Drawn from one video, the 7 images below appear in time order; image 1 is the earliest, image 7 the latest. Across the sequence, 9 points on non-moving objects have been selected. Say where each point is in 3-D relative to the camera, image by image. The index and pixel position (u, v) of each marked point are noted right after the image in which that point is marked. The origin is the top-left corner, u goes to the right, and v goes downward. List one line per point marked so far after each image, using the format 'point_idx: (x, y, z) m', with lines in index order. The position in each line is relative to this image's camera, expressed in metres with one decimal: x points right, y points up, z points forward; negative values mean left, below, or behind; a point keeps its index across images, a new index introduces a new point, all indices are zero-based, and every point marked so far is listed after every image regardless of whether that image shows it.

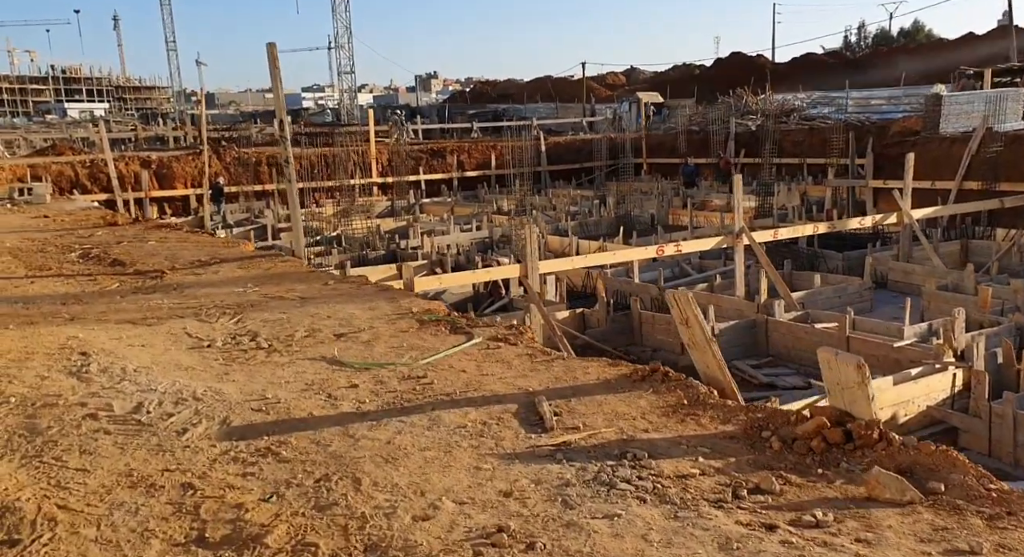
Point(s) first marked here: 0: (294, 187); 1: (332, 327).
0: (-1.6, +0.7, +6.8) m
1: (-0.9, -0.2, +4.5) m
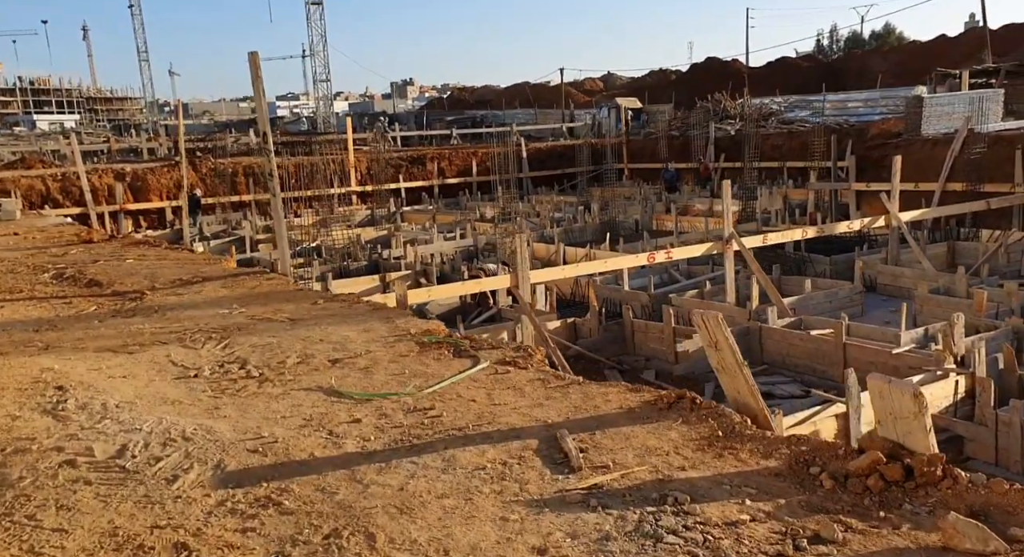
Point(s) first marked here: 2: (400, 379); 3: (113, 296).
0: (-1.7, +0.6, +6.6) m
1: (-0.9, -0.3, +4.2) m
2: (-0.4, -0.4, +3.6) m
3: (-2.7, -0.1, +6.1) m
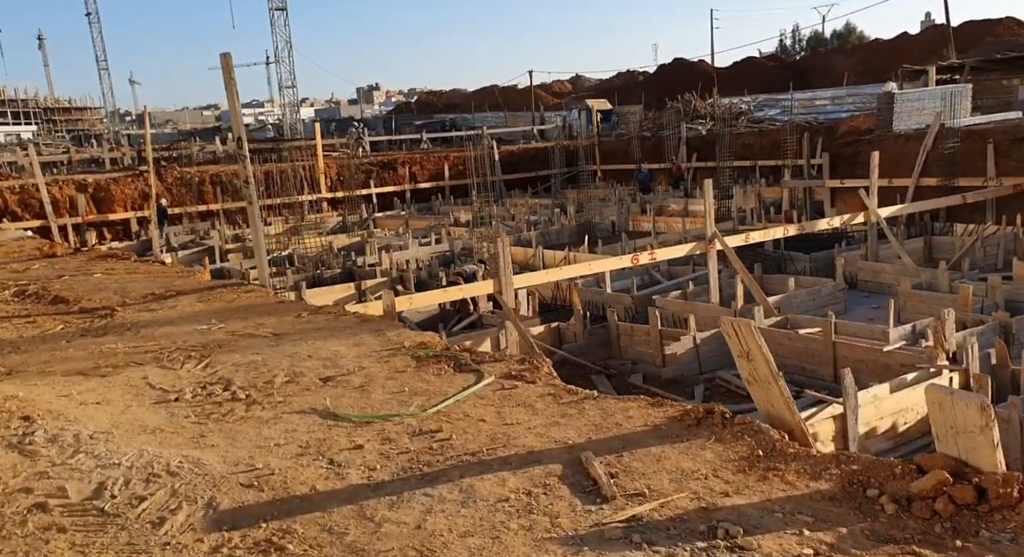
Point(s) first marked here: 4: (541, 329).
0: (-1.8, +0.5, +6.3) m
1: (-0.8, -0.4, +3.9) m
2: (-0.4, -0.4, +3.4) m
3: (-2.7, -0.2, +5.7) m
4: (+0.3, -0.5, +9.2) m
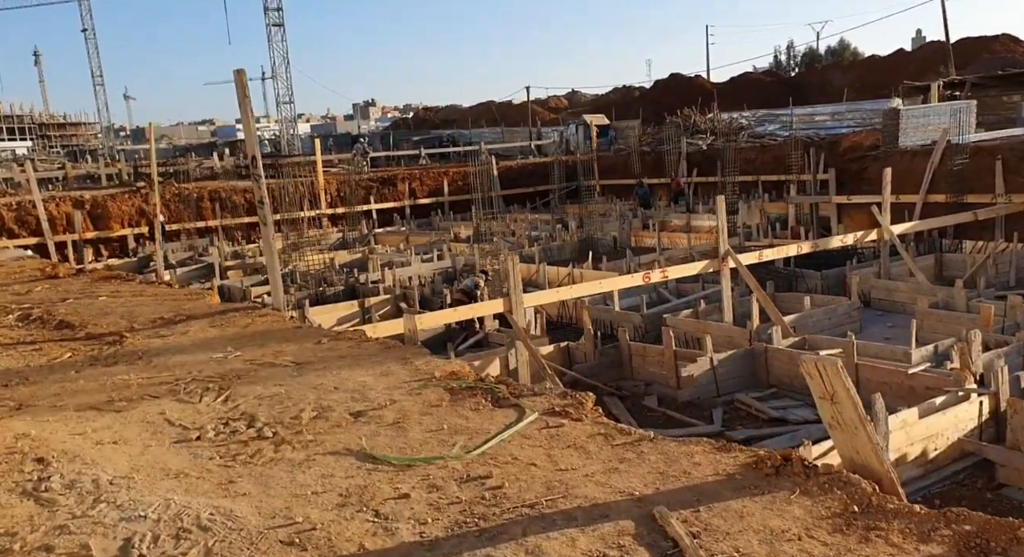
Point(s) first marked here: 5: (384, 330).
0: (-1.6, +0.3, +6.1) m
1: (-0.7, -0.5, +3.7) m
2: (-0.2, -0.6, +3.2) m
3: (-2.6, -0.4, +5.5) m
4: (+0.4, -0.7, +9.0) m
5: (-1.1, -0.4, +7.7) m
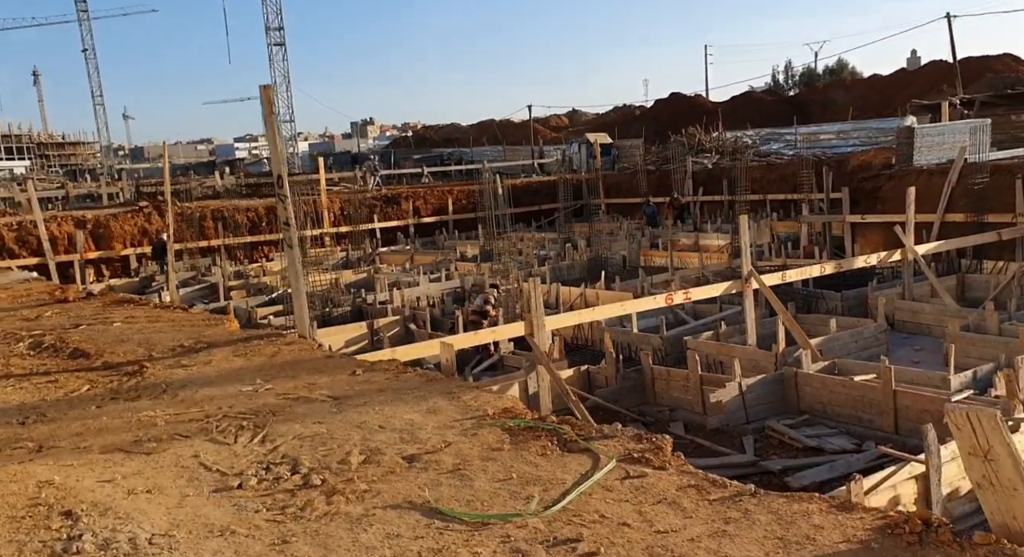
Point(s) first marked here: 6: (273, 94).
0: (-1.4, +0.2, +5.8) m
1: (-0.4, -0.6, +3.4) m
2: (0.0, -0.7, +2.8) m
3: (-2.3, -0.5, +5.2) m
4: (+0.6, -0.9, +8.7) m
5: (-0.9, -0.6, +7.4) m
6: (-1.4, +1.1, +5.5) m
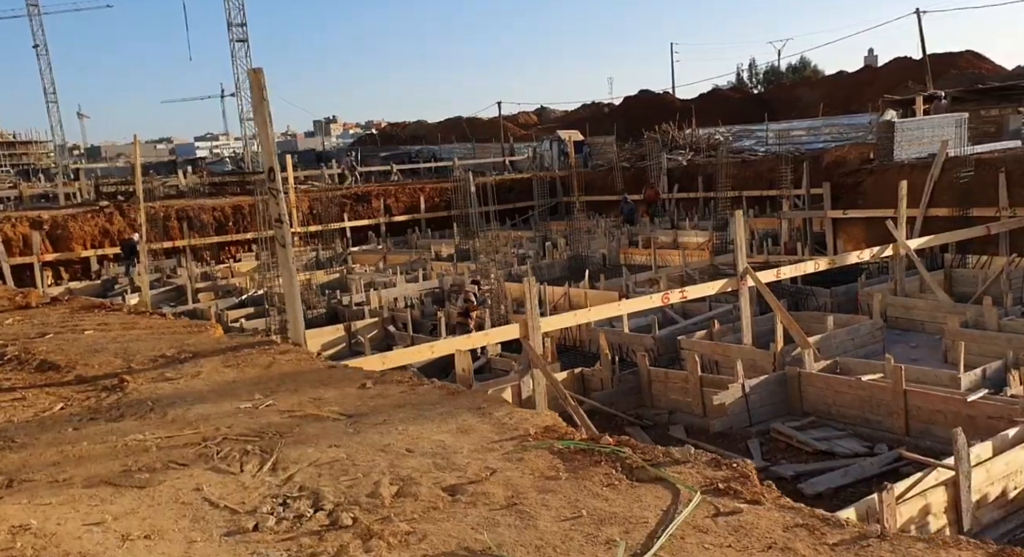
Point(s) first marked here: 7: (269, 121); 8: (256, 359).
0: (-1.3, +0.2, +5.3) m
1: (-0.3, -0.6, +3.0) m
2: (+0.2, -0.7, +2.4) m
3: (-2.2, -0.5, +4.7) m
4: (+0.6, -0.9, +8.3) m
5: (-0.9, -0.6, +6.9) m
6: (-1.4, +1.1, +5.0) m
7: (-1.4, +0.9, +5.1) m
8: (-1.4, -0.4, +4.9) m
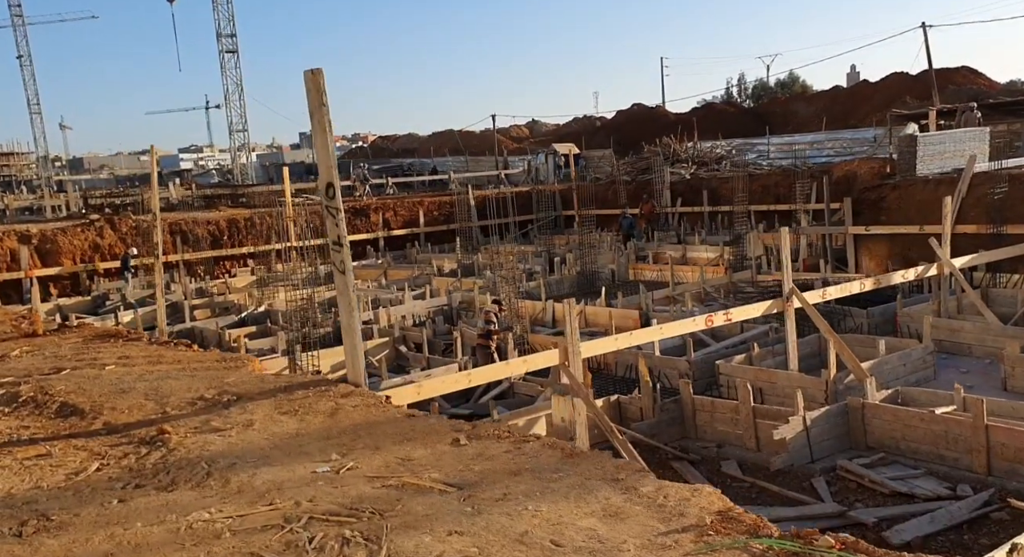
0: (-0.8, 0.0, +4.6) m
1: (+0.2, -0.8, +2.3) m
2: (+0.7, -0.8, +1.8) m
3: (-1.7, -0.7, +4.0) m
4: (+1.0, -1.1, +7.6) m
5: (-0.4, -0.8, +6.2) m
6: (-0.9, +0.9, +4.4) m
7: (-0.9, +0.7, +4.5) m
8: (-0.9, -0.6, +4.2) m
